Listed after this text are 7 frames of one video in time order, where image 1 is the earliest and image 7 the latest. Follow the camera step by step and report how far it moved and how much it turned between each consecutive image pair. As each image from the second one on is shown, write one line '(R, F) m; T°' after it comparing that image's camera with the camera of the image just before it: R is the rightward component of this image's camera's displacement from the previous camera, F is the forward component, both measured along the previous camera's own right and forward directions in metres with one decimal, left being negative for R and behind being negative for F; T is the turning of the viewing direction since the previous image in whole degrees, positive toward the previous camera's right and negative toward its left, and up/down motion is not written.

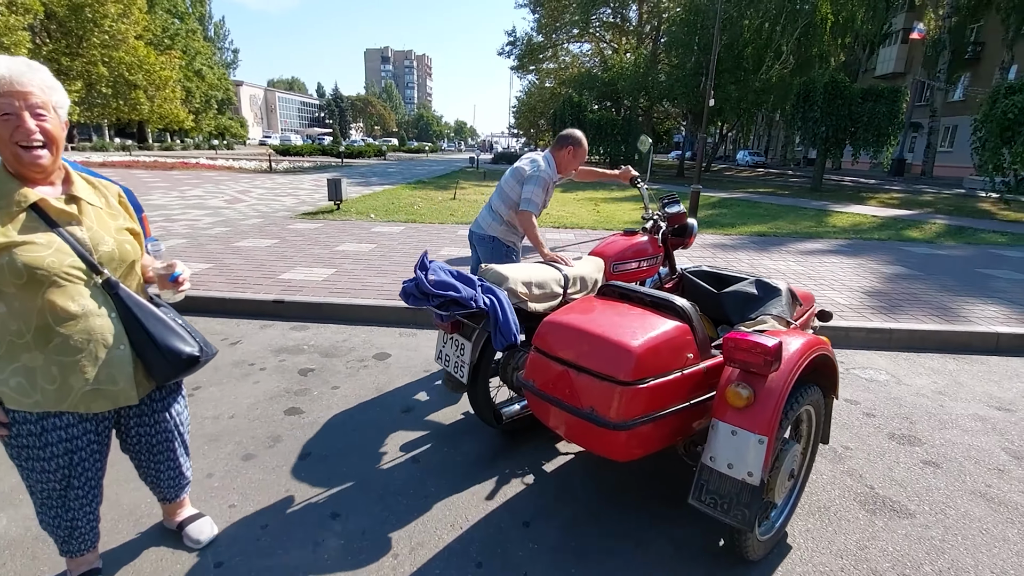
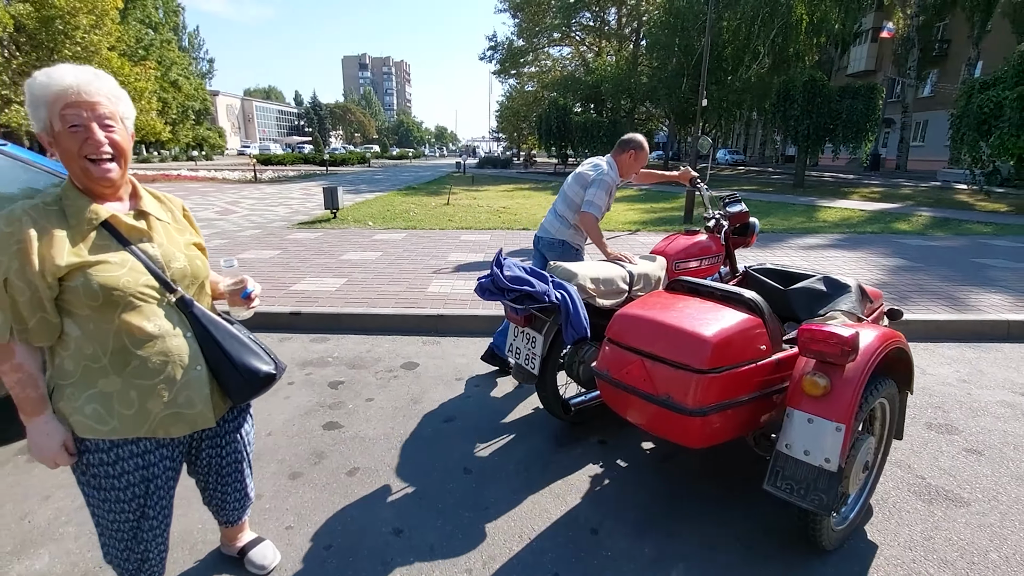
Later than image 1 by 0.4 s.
(-0.4, 0.0) m; +2°
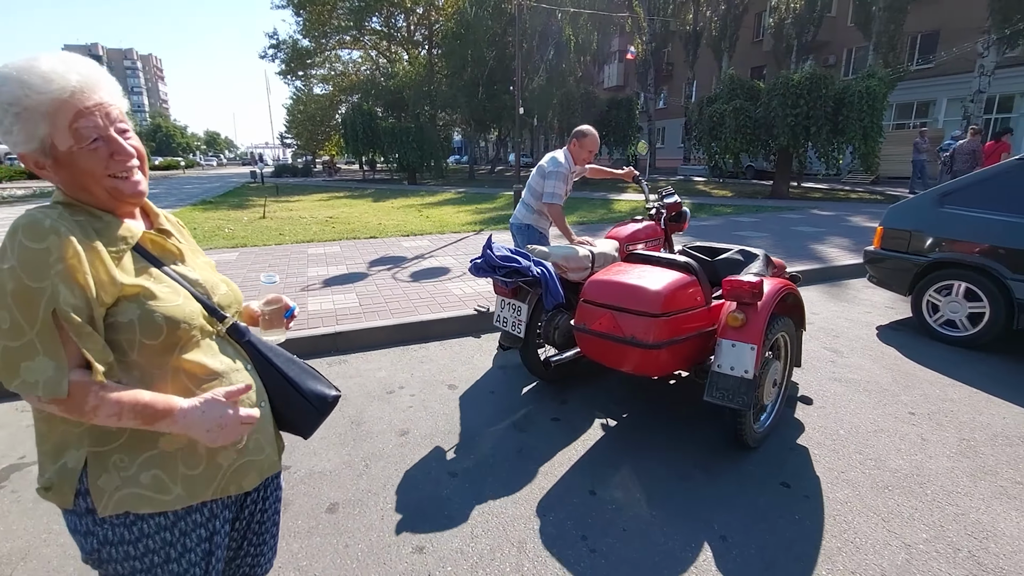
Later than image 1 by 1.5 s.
(-0.9, +0.1) m; +22°
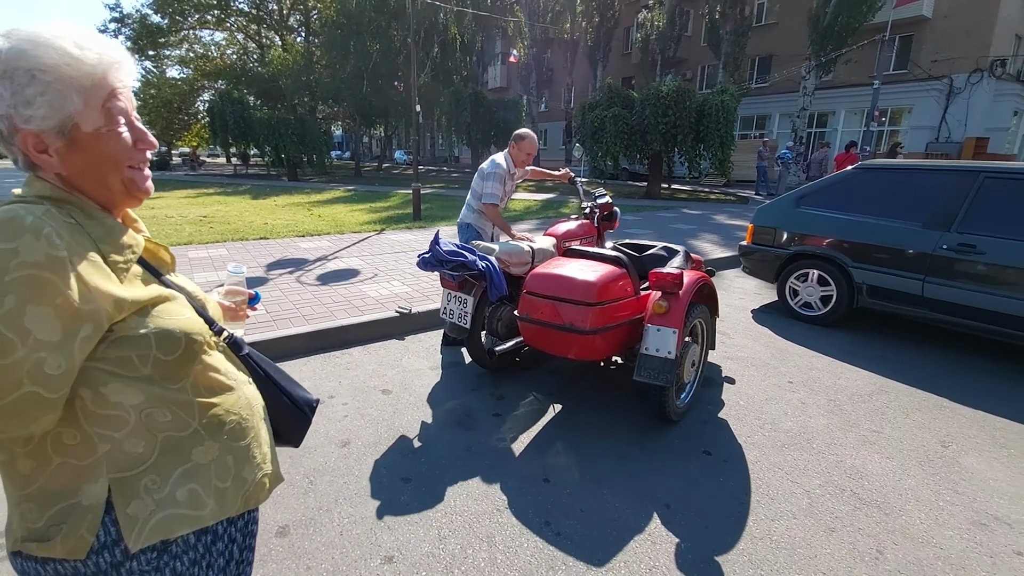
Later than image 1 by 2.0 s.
(-0.4, 0.0) m; +13°
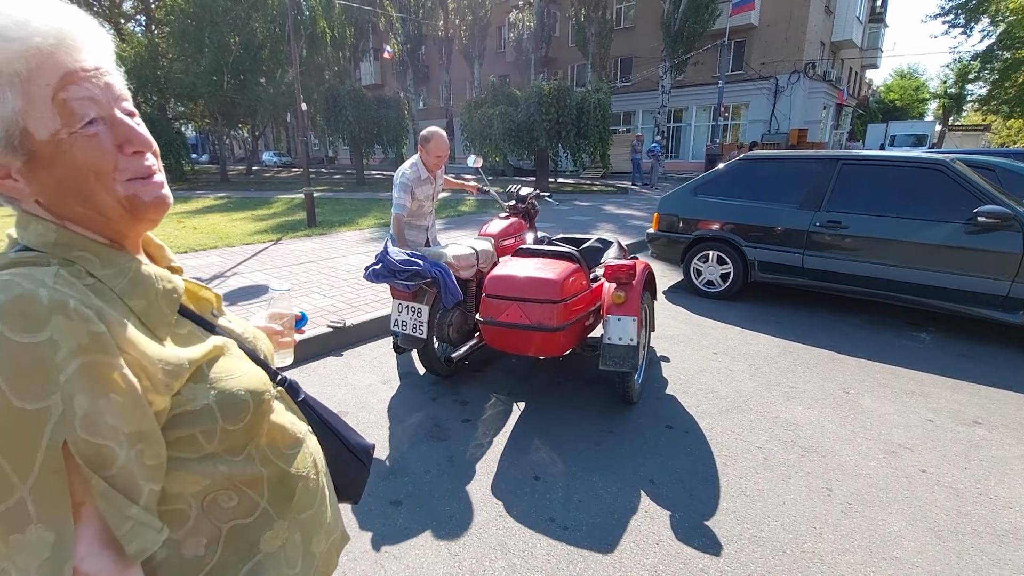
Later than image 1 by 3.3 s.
(-0.5, +0.1) m; +13°
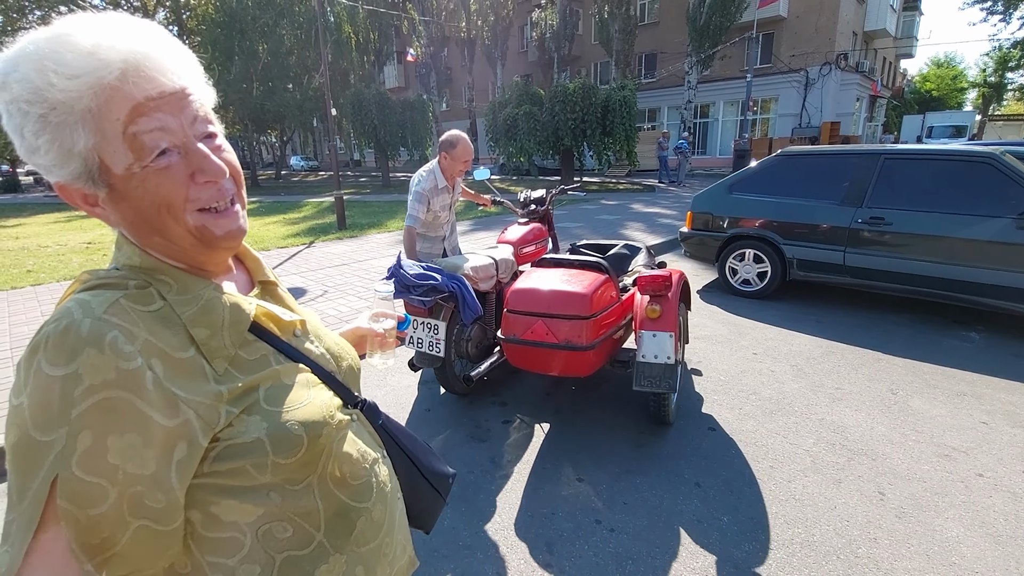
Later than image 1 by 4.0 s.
(-0.1, 0.0) m; -3°
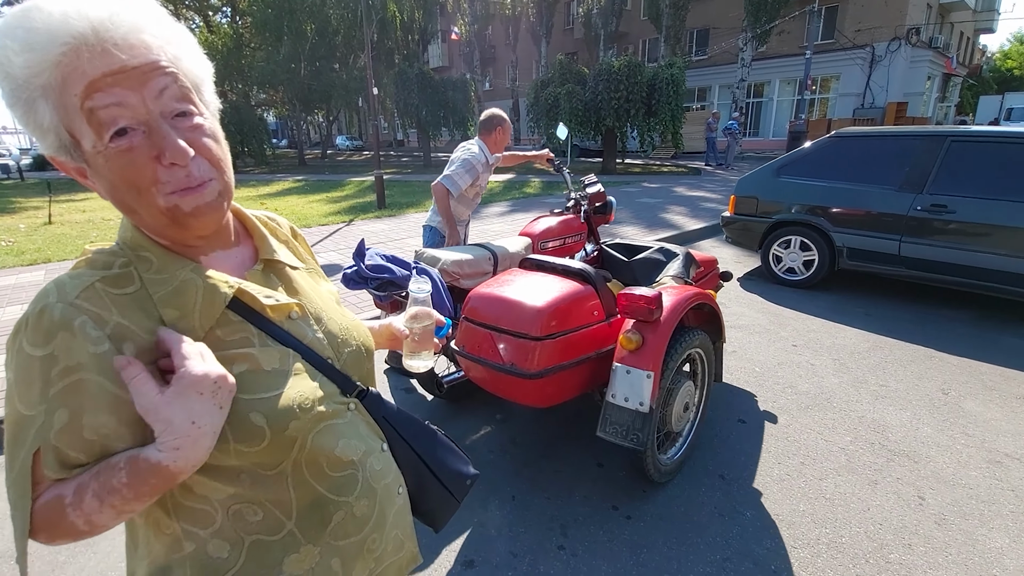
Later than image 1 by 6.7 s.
(+0.1, 0.0) m; -4°
